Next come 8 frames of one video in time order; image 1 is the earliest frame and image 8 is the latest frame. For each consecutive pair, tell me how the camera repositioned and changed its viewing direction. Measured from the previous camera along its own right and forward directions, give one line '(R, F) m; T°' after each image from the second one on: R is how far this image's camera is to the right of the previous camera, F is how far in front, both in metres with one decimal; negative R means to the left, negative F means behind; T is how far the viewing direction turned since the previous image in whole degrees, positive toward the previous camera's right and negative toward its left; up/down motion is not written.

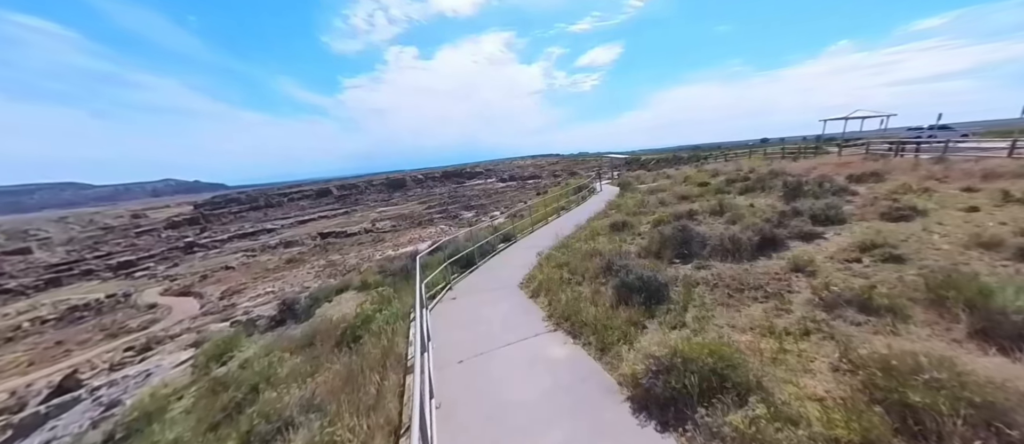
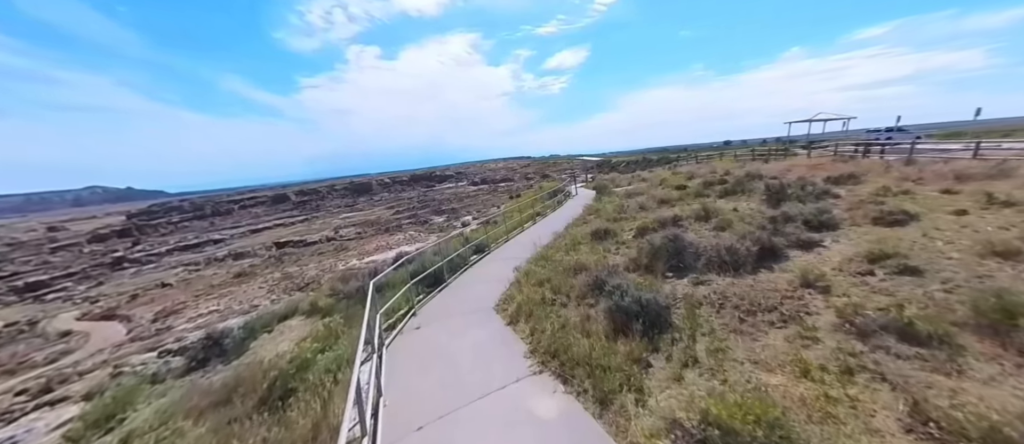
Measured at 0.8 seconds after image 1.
(0.0, +0.9) m; +5°
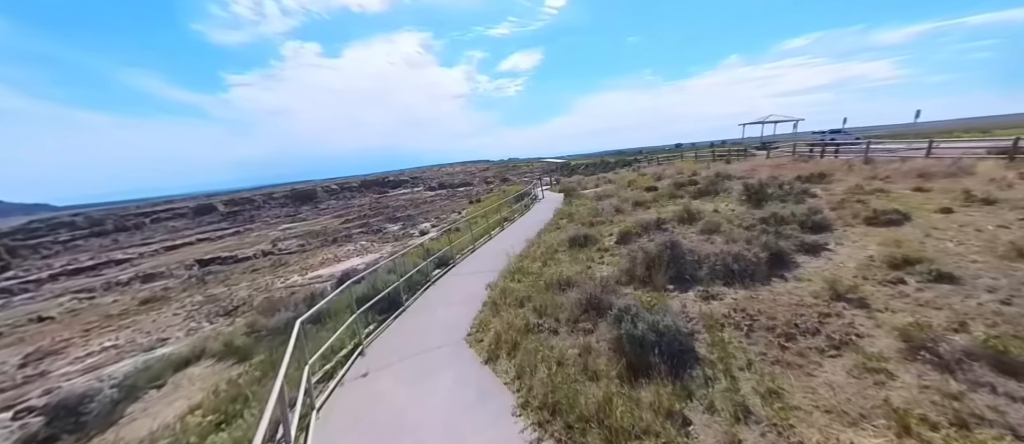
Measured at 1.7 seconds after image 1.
(-0.3, +1.2) m; +8°
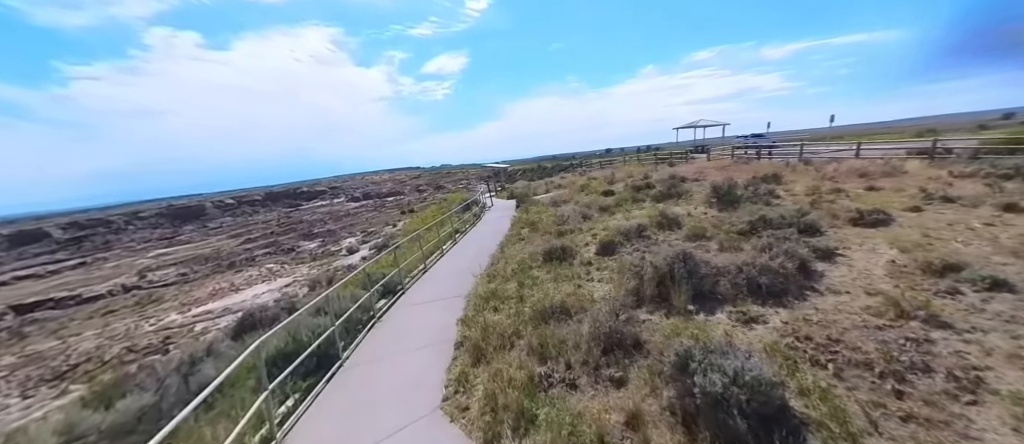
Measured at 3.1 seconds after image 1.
(-0.7, +1.5) m; +12°
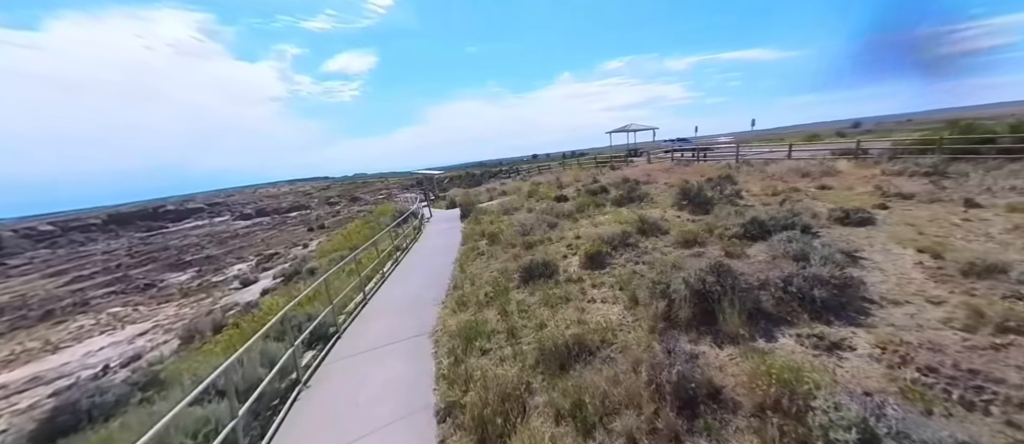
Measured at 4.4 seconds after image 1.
(-1.0, +1.5) m; +14°
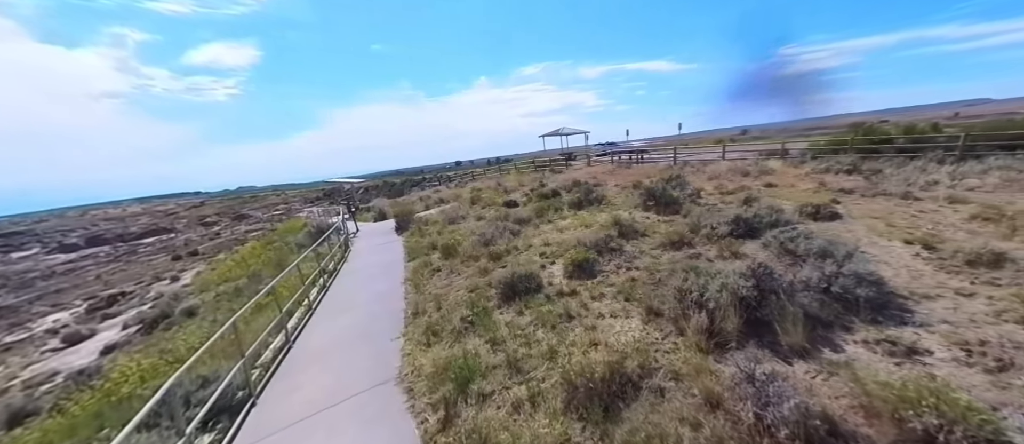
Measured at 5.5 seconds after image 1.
(-1.2, +1.2) m; +14°
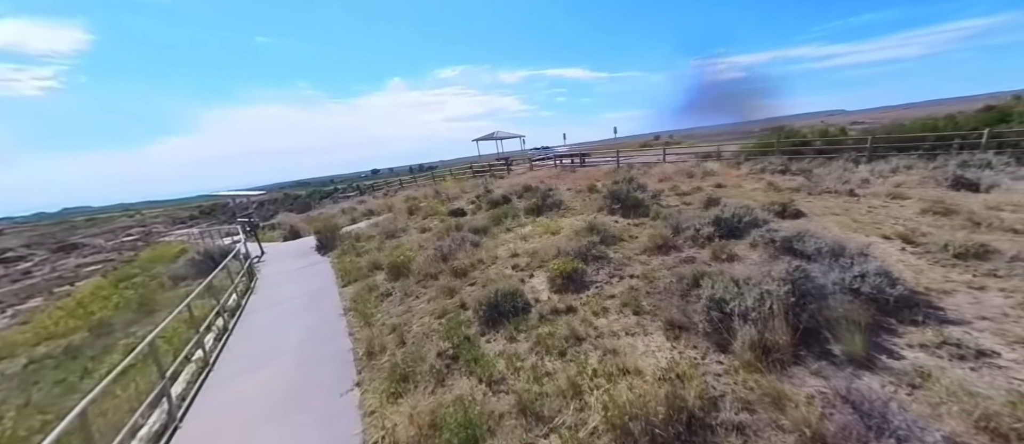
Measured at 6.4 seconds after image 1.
(-1.1, +1.1) m; +14°
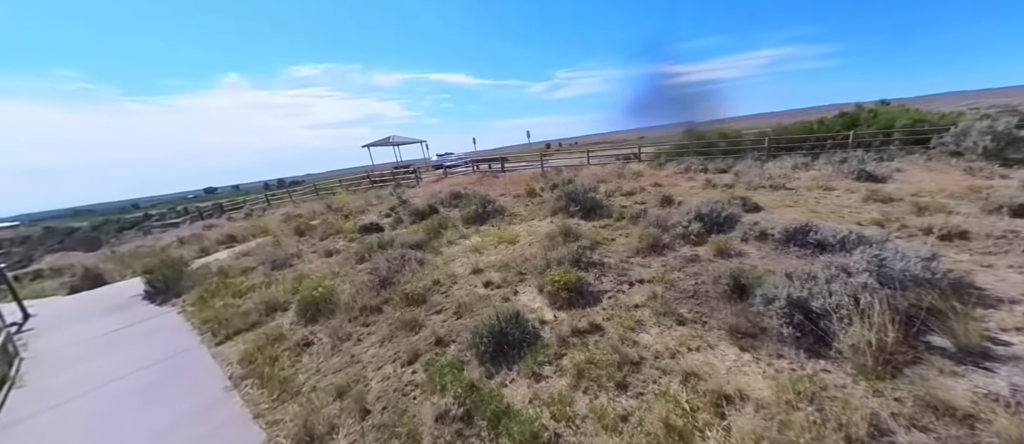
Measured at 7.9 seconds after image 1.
(-1.8, +1.7) m; +20°
